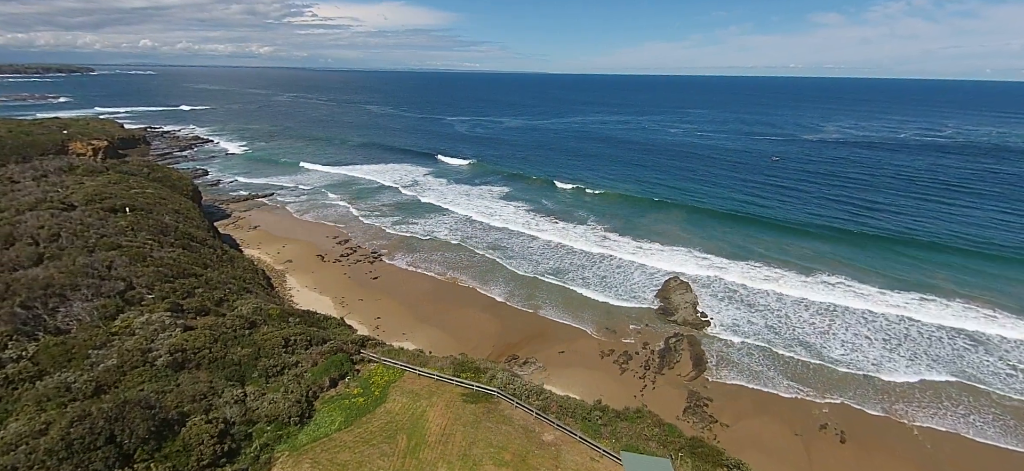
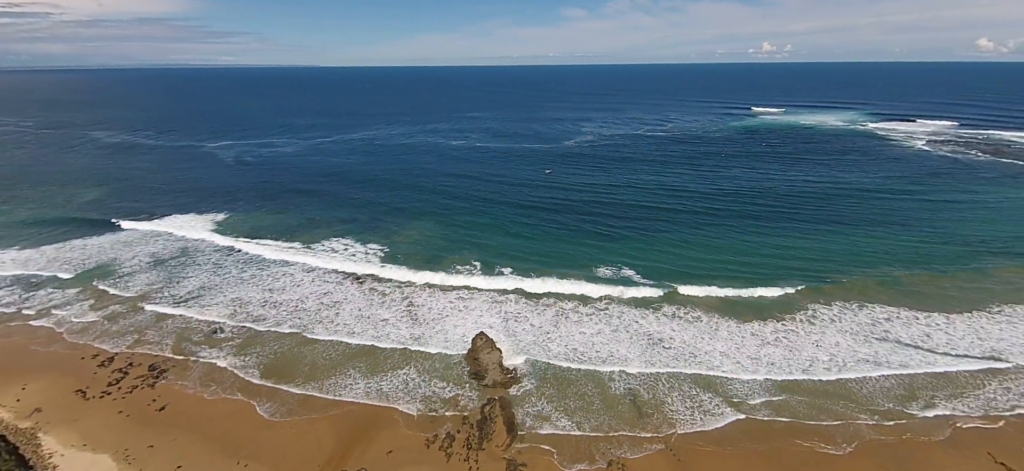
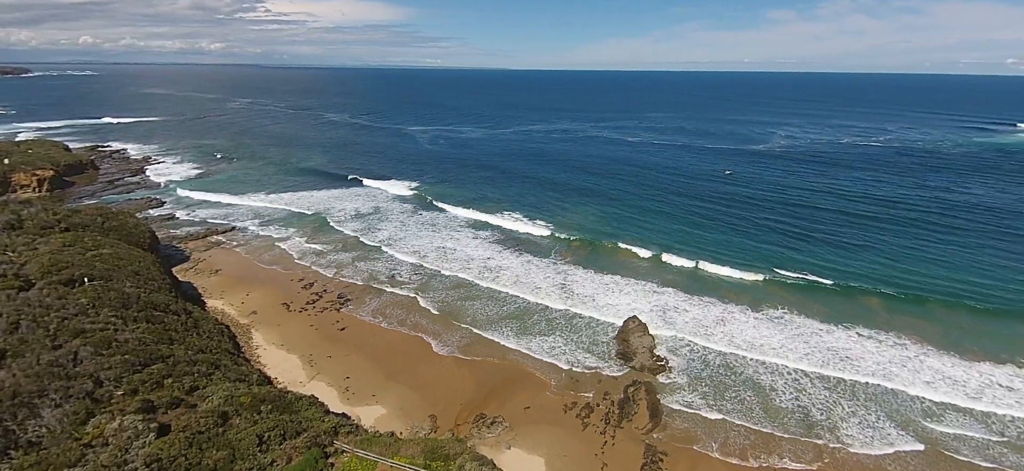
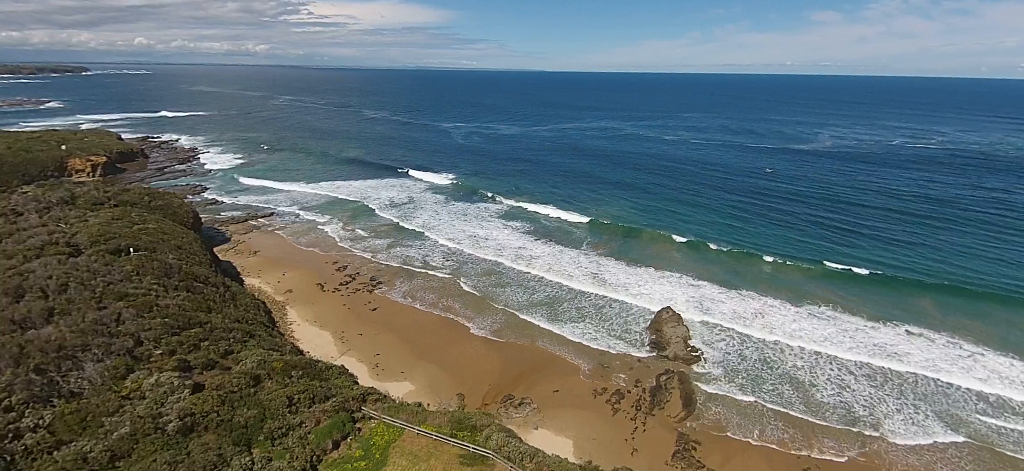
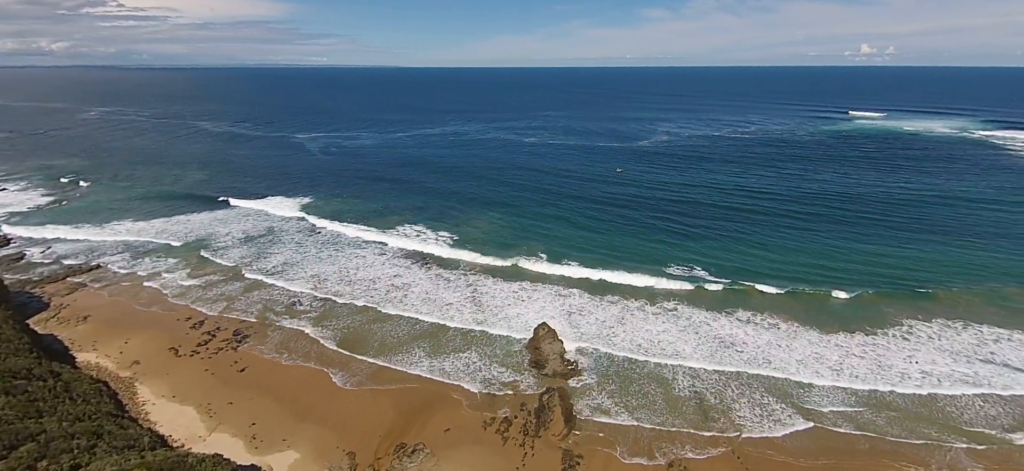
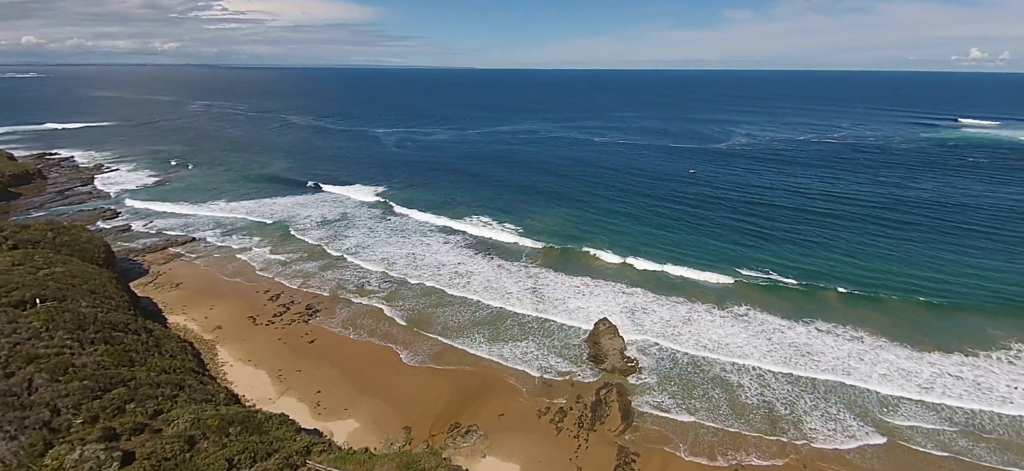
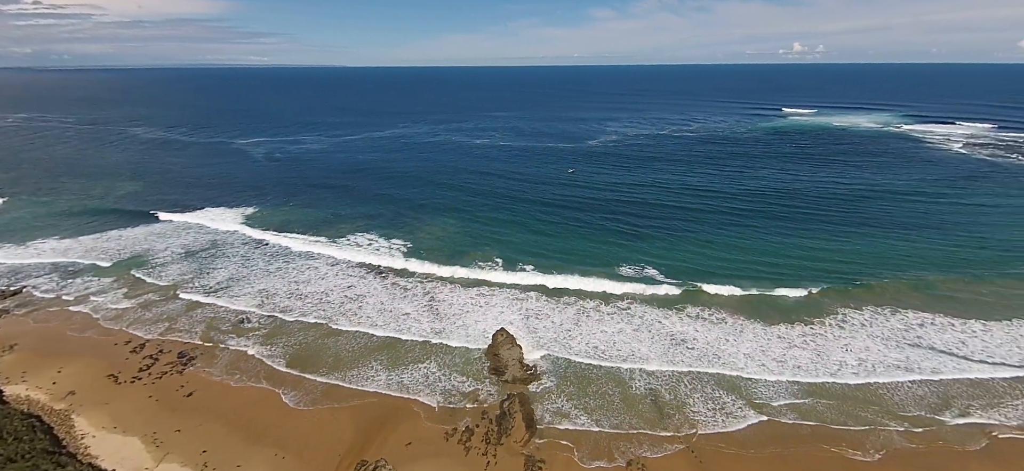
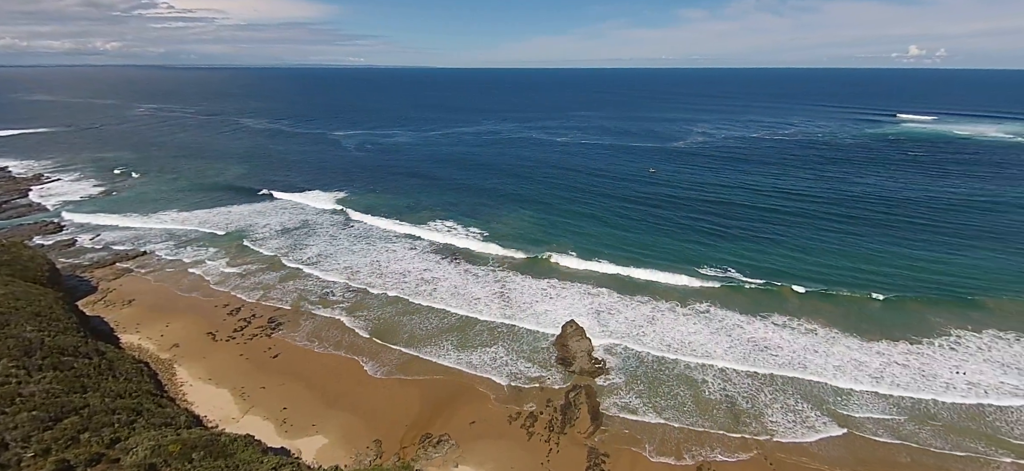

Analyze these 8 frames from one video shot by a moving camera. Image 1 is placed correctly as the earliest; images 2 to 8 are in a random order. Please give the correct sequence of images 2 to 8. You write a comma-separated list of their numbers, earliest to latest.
4, 3, 6, 8, 5, 7, 2
